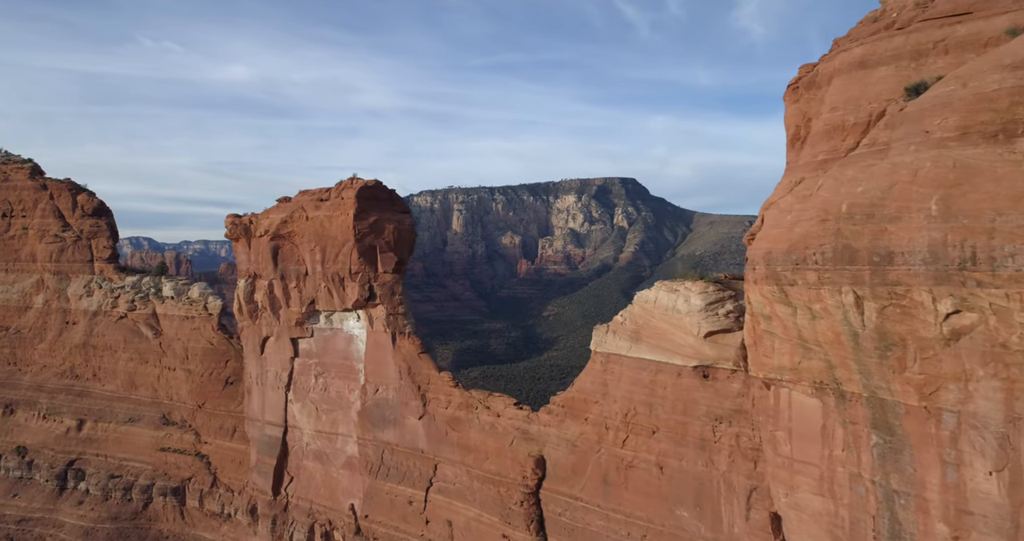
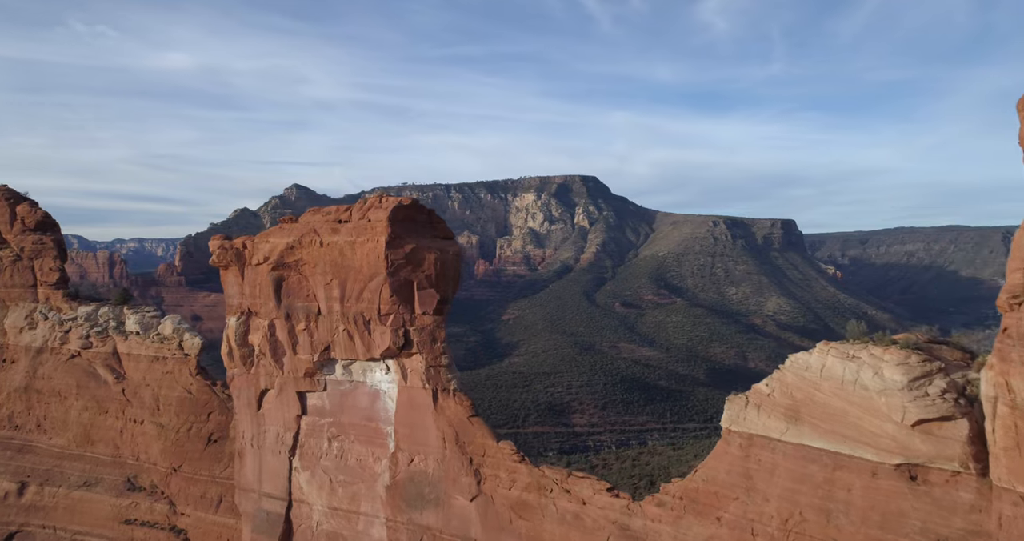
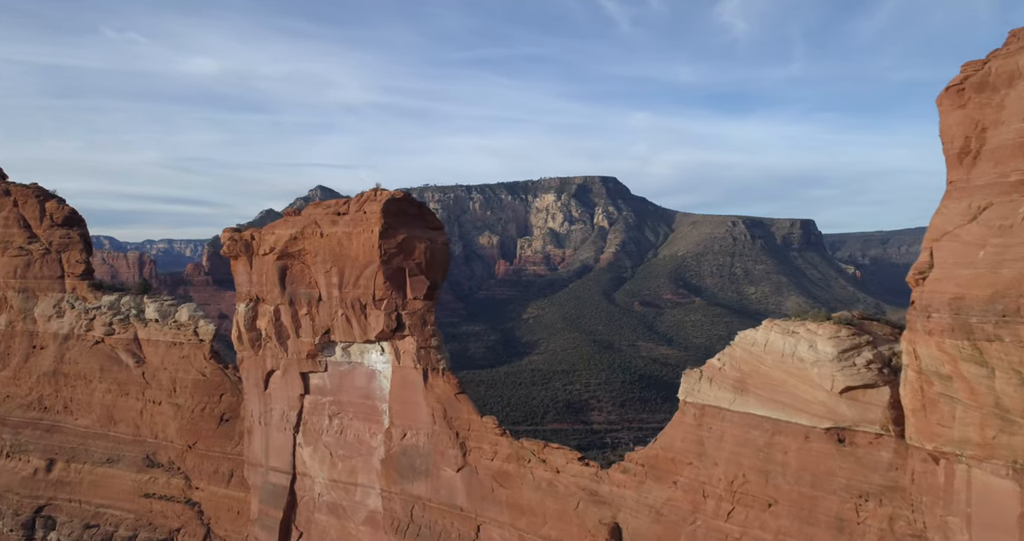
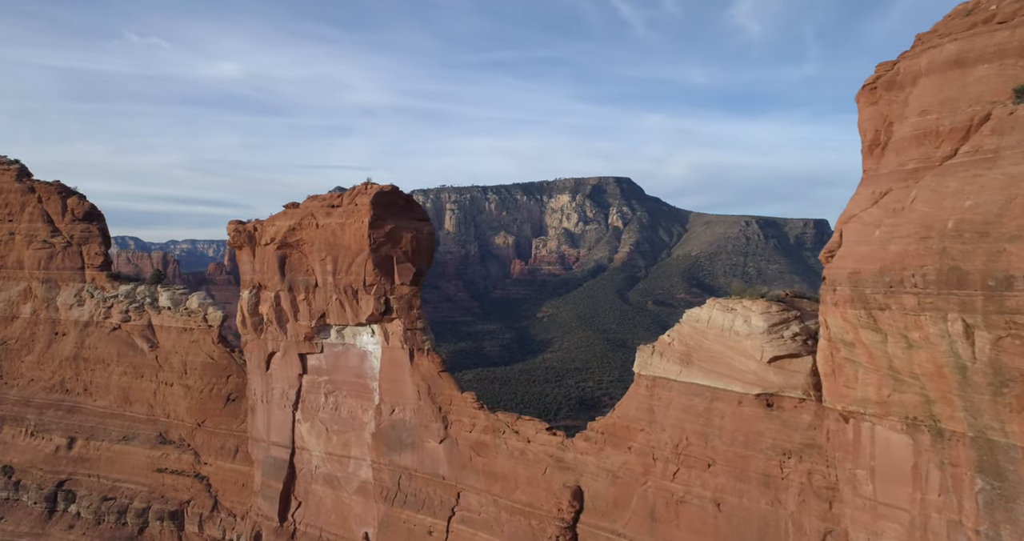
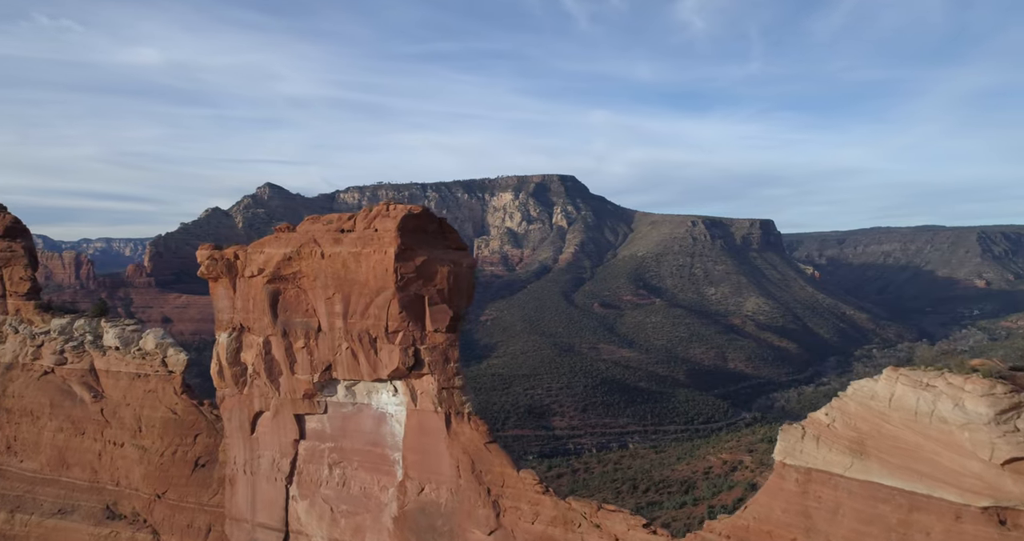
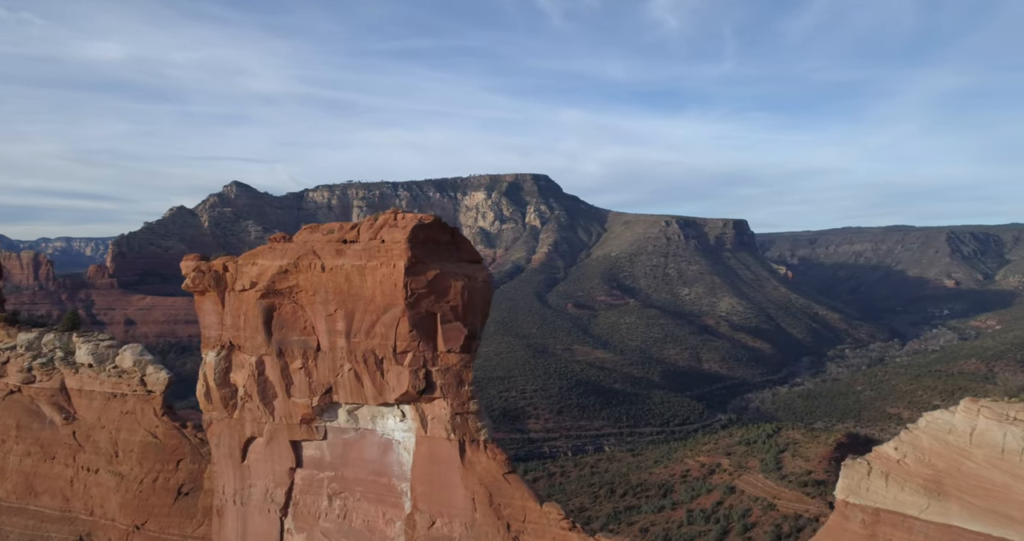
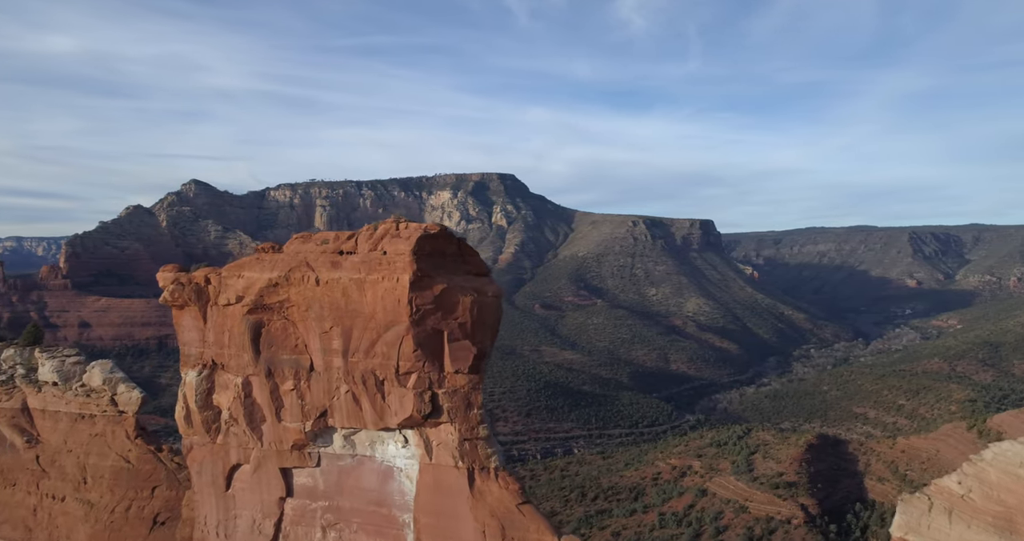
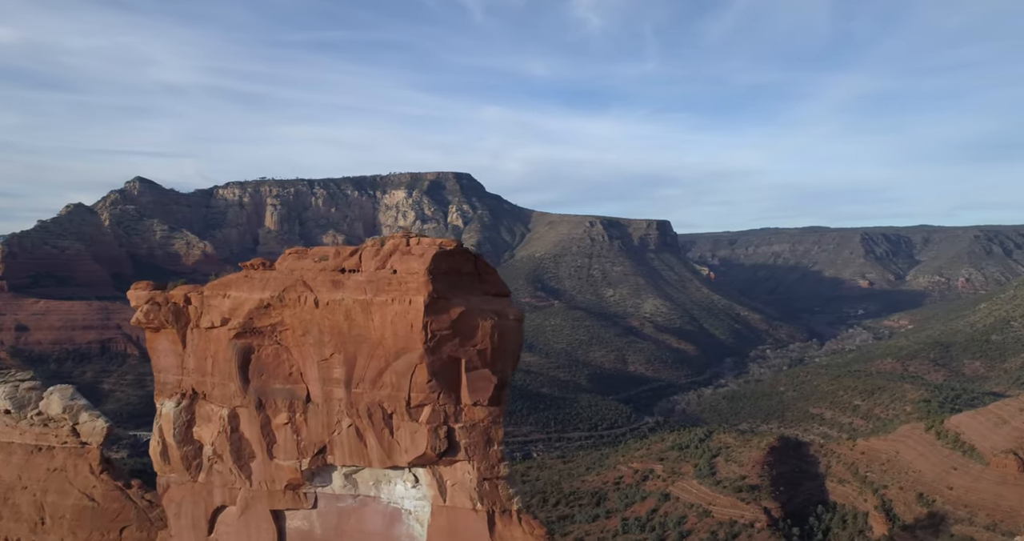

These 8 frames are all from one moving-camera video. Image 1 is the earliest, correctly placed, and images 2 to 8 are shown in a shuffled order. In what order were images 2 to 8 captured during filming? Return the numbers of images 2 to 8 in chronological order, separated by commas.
4, 3, 2, 5, 6, 7, 8
